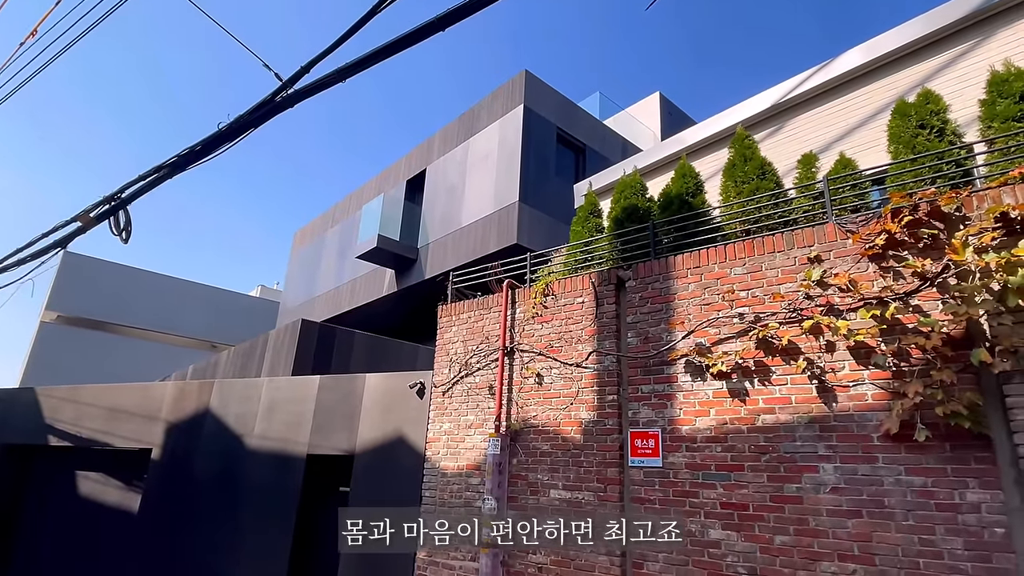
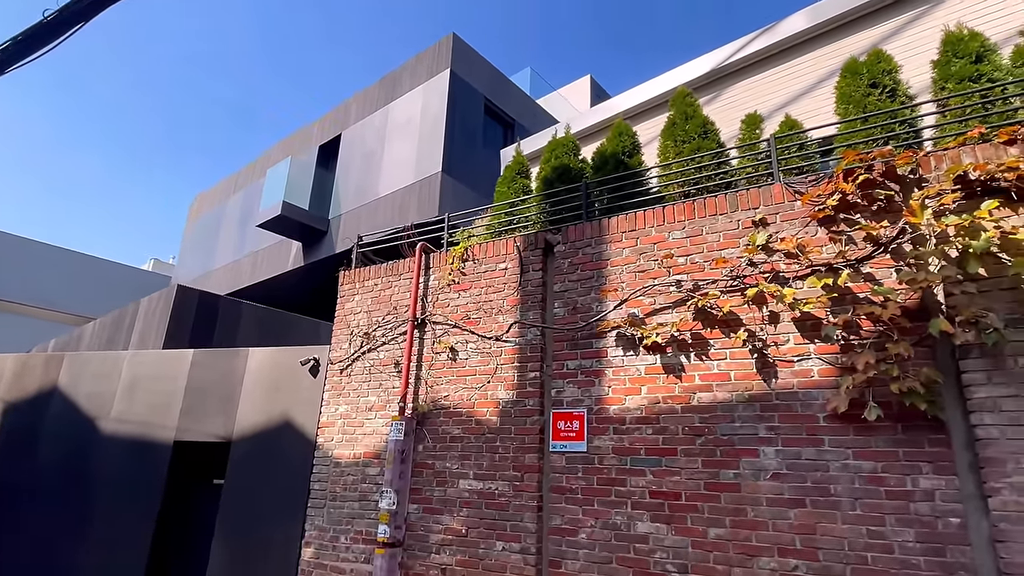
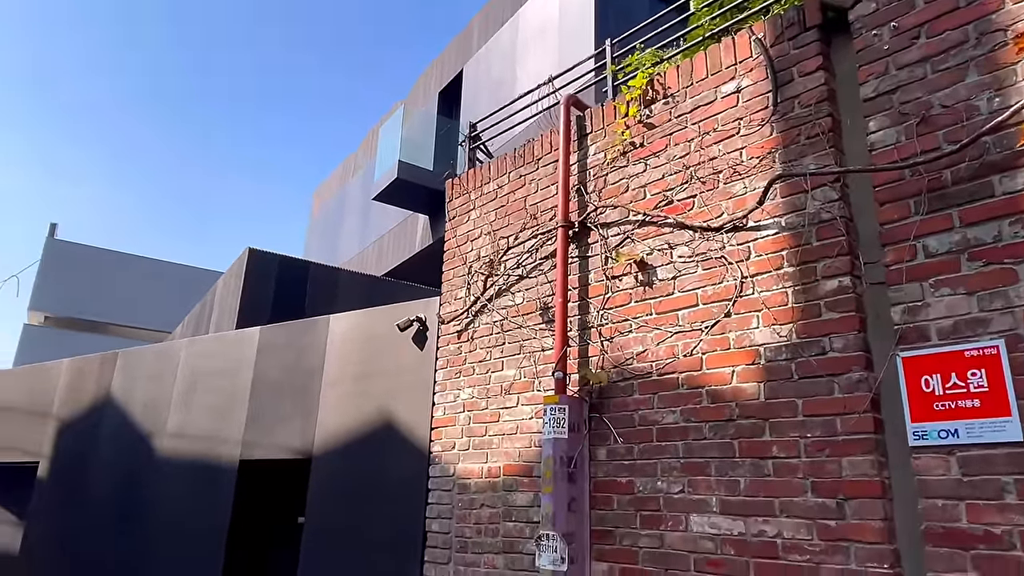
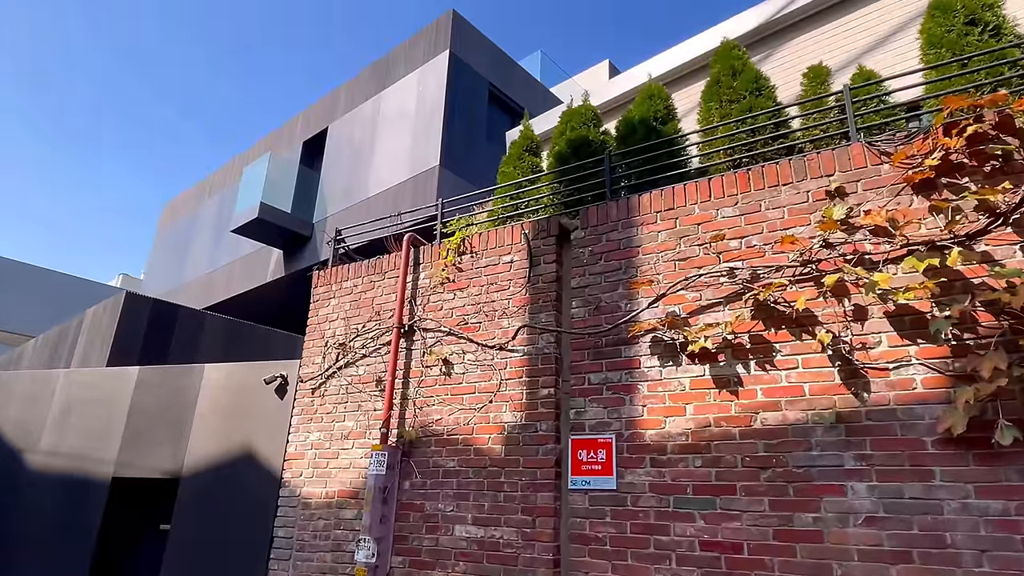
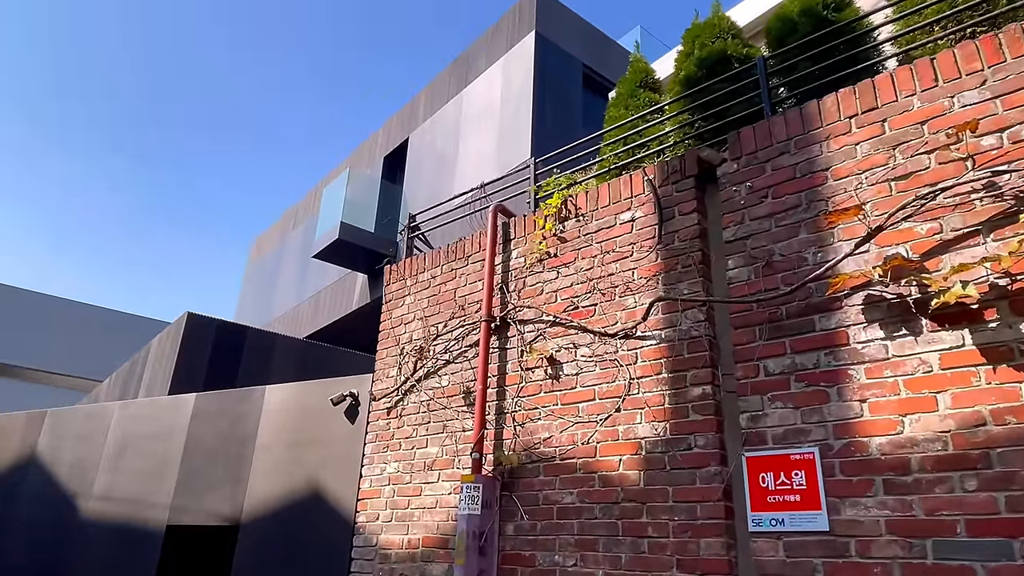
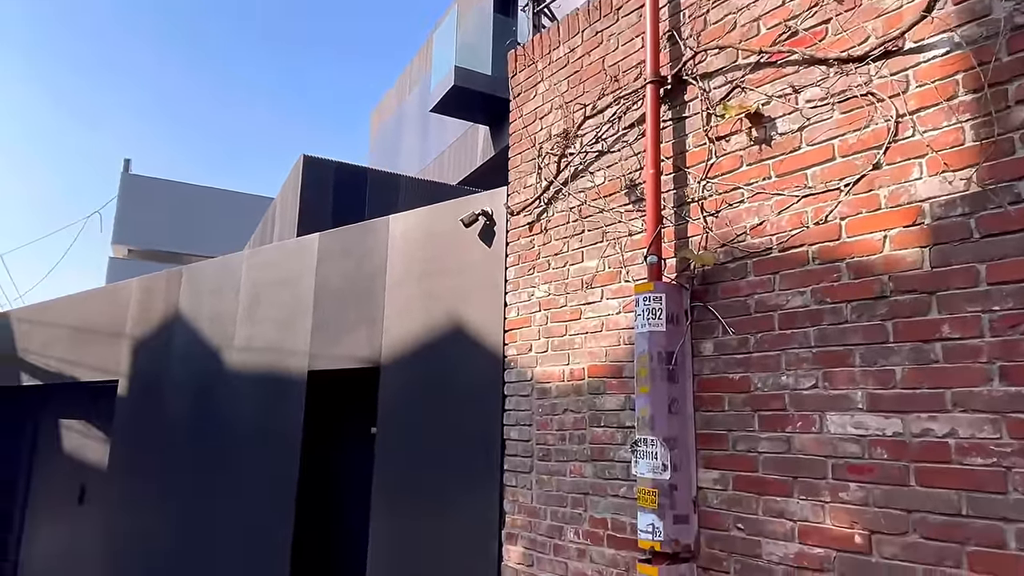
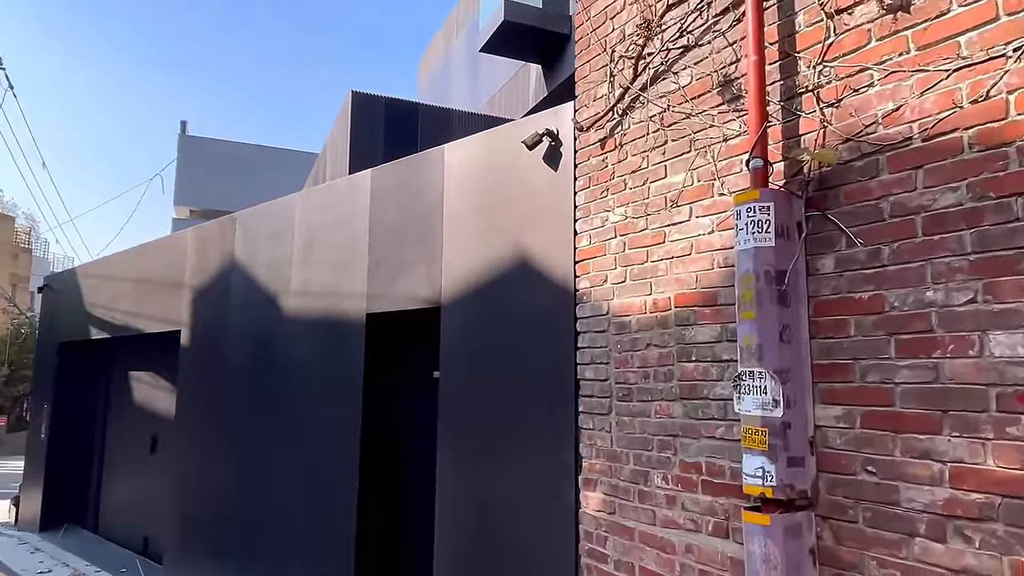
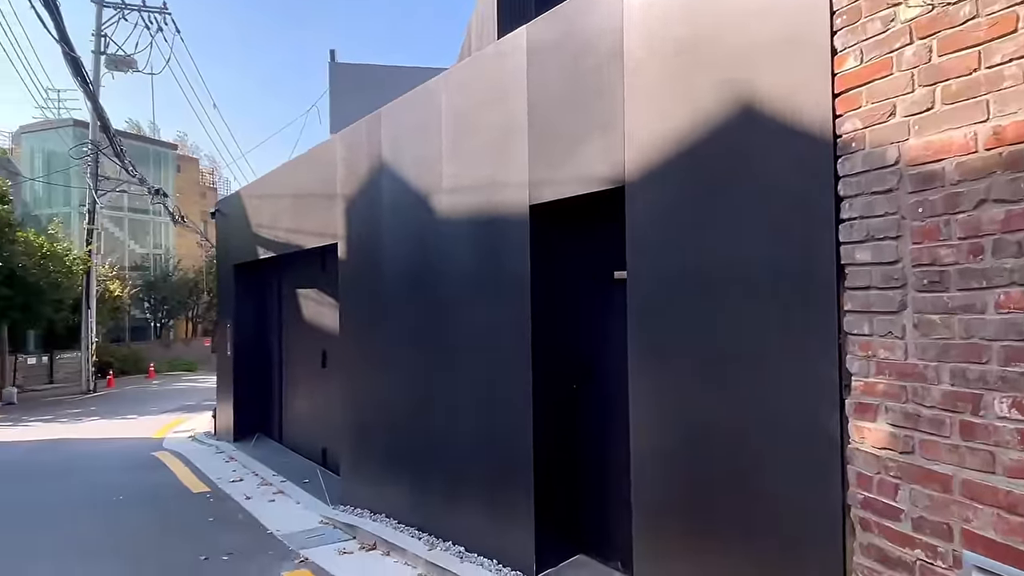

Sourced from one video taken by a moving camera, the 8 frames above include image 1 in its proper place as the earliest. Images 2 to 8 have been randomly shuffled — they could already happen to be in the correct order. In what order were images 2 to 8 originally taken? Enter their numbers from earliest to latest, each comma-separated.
2, 4, 5, 3, 6, 7, 8
